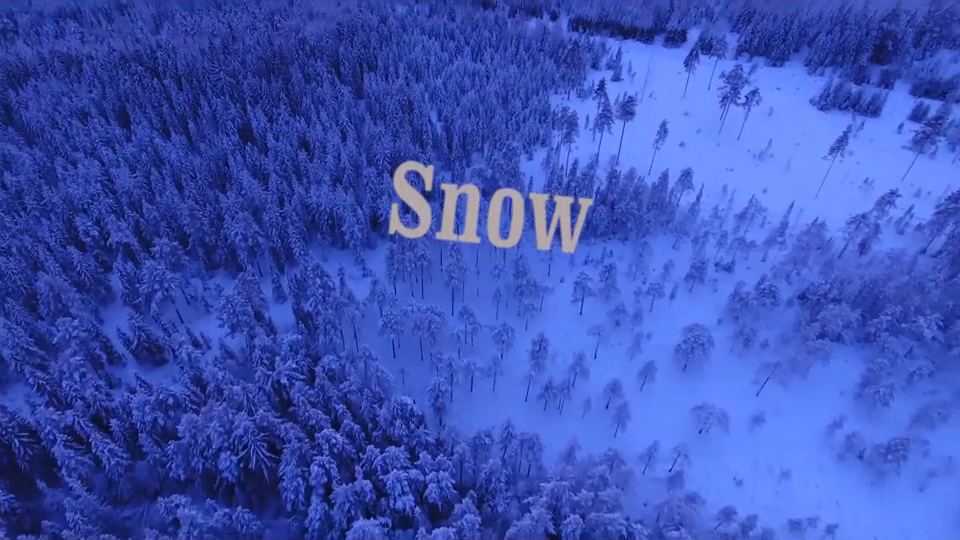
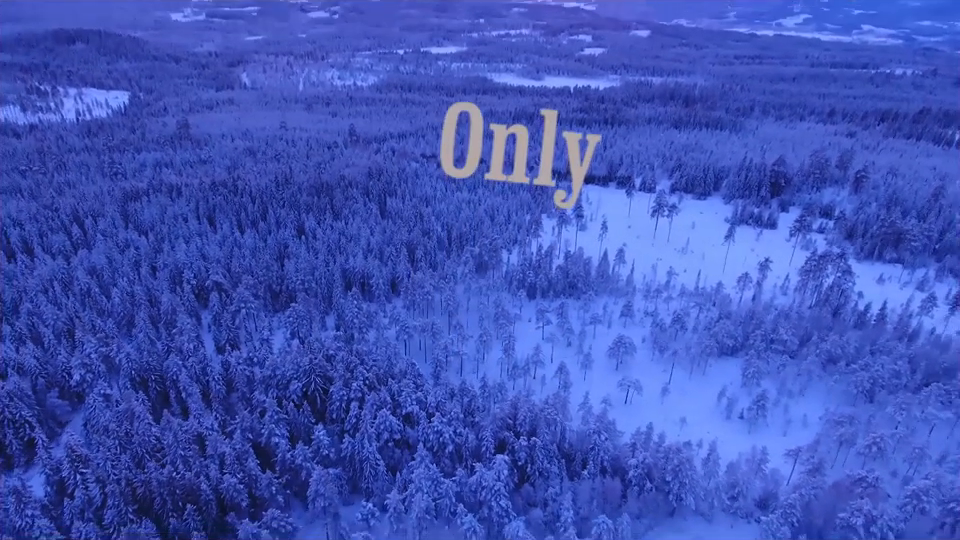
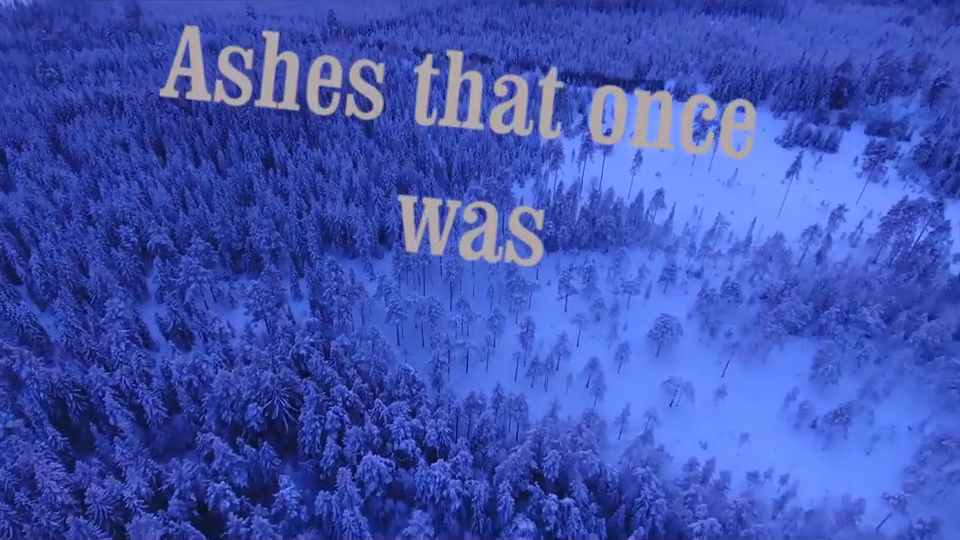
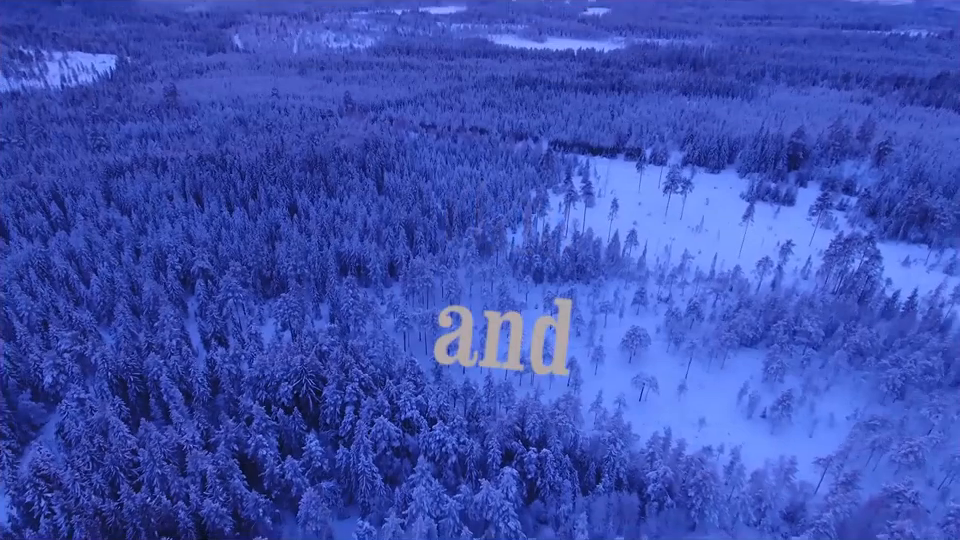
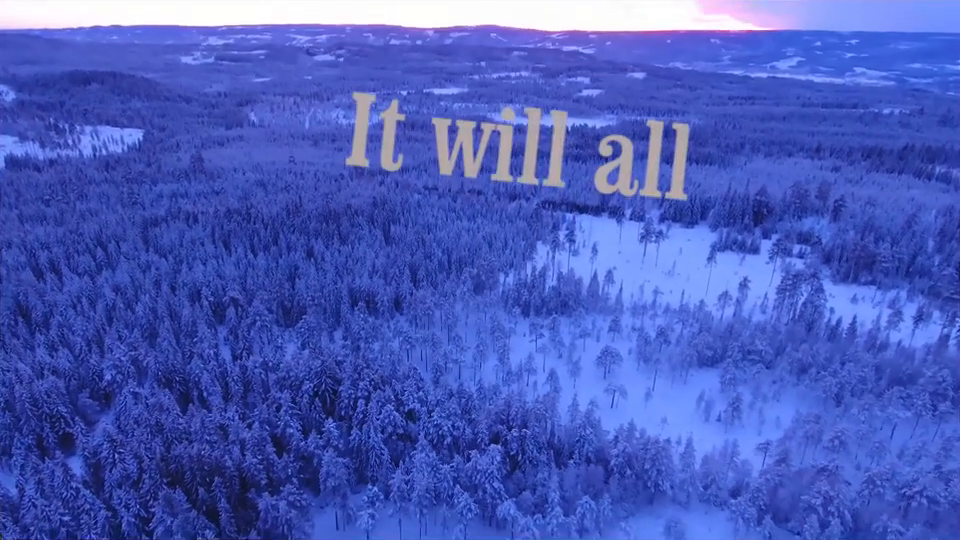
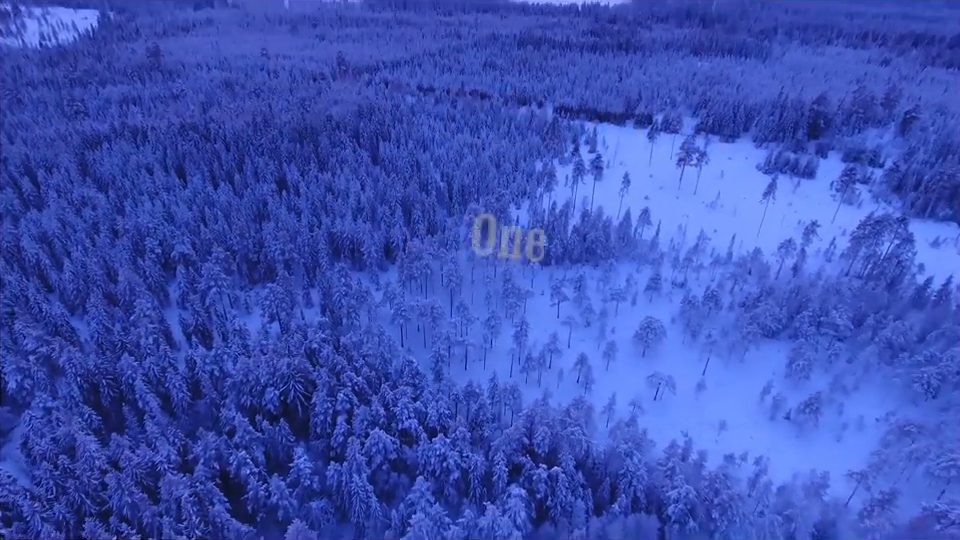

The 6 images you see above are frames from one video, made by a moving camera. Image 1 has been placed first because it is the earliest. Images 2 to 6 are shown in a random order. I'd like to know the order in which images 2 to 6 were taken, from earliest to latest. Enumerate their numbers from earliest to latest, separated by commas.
3, 6, 4, 2, 5
